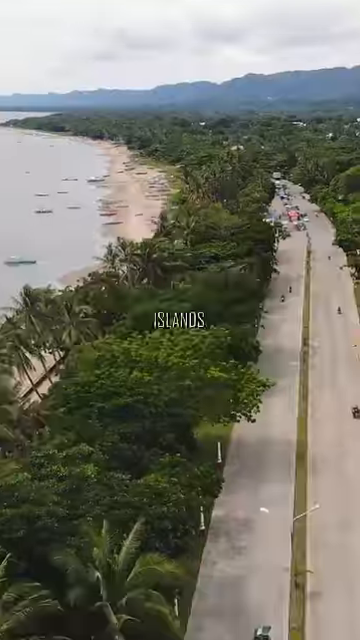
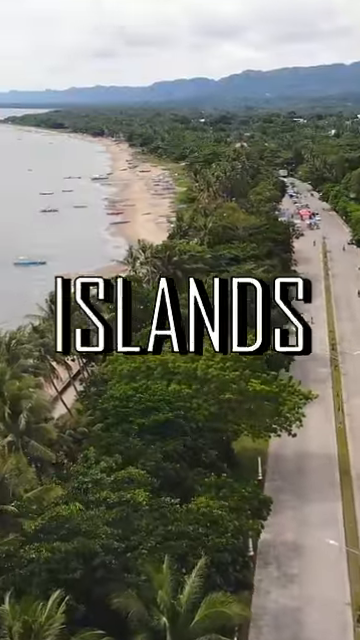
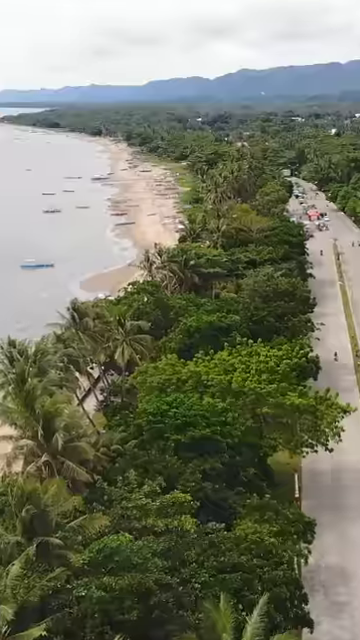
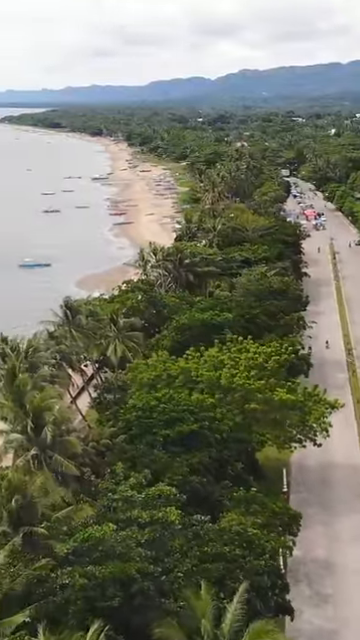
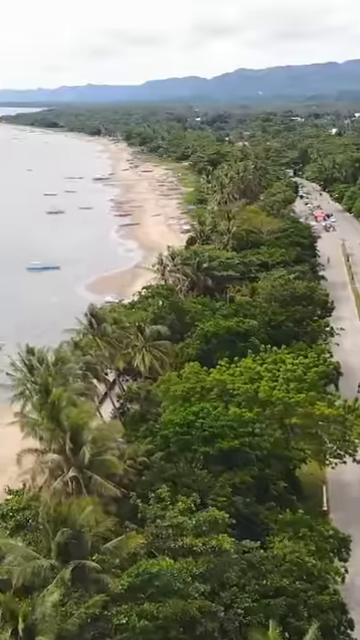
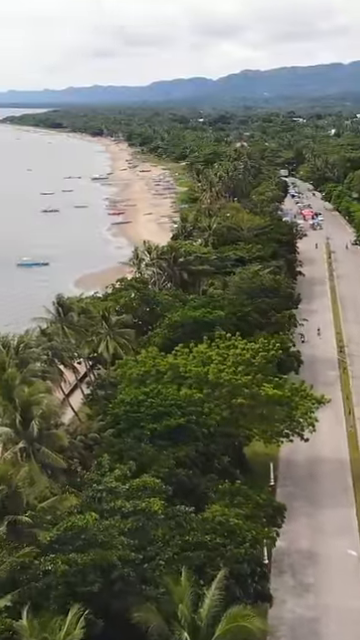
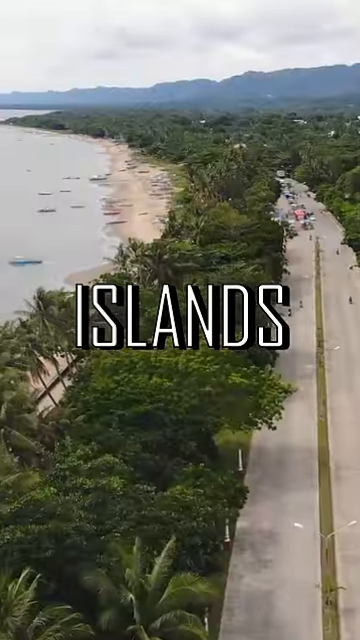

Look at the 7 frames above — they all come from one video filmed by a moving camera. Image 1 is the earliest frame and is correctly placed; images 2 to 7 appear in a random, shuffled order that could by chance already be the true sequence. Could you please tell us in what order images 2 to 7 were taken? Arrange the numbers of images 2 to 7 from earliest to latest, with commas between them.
7, 2, 6, 4, 3, 5
